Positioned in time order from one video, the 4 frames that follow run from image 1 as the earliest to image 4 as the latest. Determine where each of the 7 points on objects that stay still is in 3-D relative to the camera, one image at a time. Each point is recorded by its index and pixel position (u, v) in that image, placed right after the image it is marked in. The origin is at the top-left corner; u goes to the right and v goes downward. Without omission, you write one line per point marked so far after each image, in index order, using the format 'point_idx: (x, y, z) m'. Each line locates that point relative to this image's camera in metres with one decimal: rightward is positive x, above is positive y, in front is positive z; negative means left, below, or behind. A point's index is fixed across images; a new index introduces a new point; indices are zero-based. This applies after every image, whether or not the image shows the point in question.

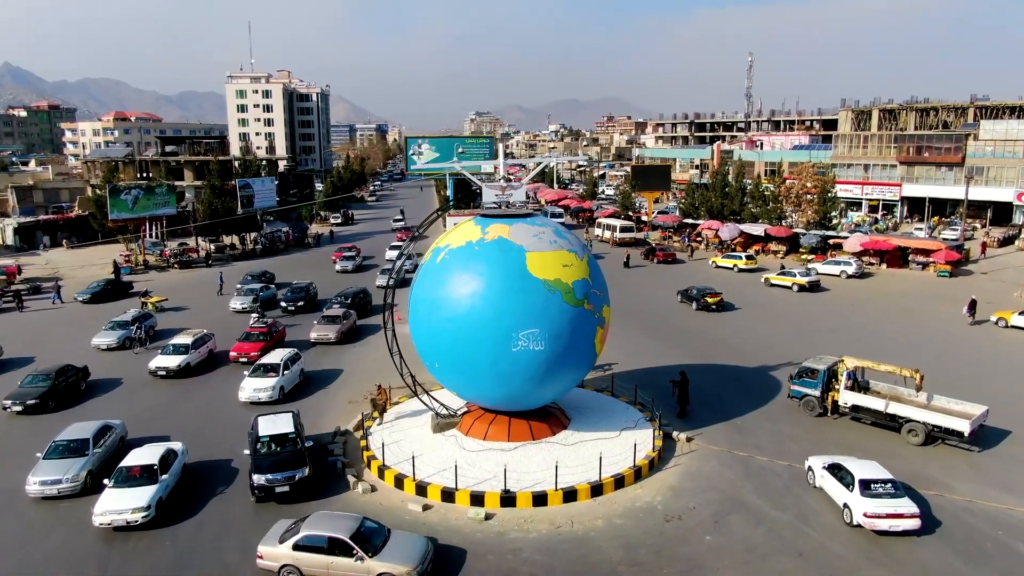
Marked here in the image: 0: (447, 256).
0: (-1.5, +0.7, +16.0) m
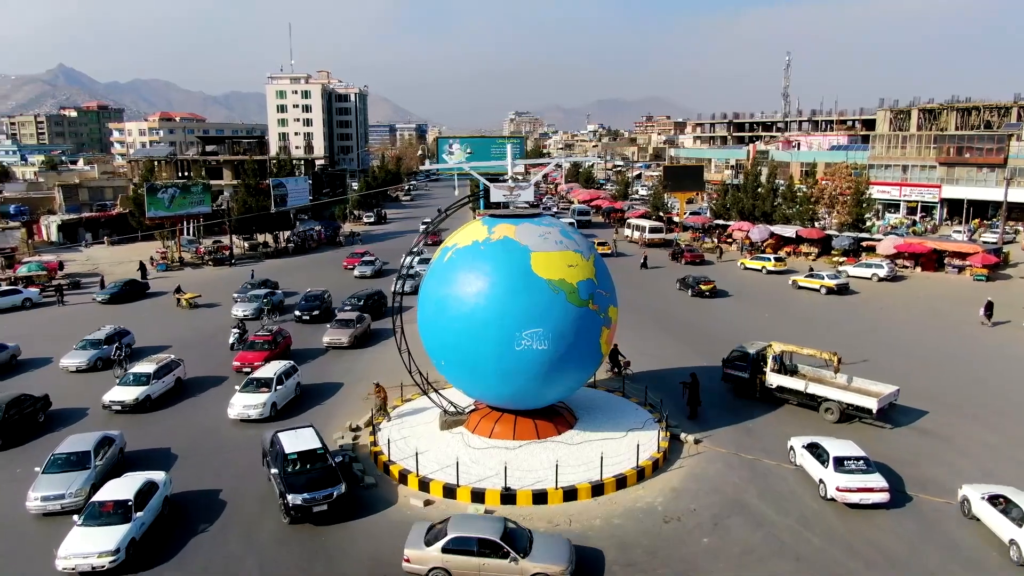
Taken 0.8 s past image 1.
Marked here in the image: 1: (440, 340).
0: (-1.4, +0.8, +16.1) m
1: (-1.6, -1.2, +15.8) m
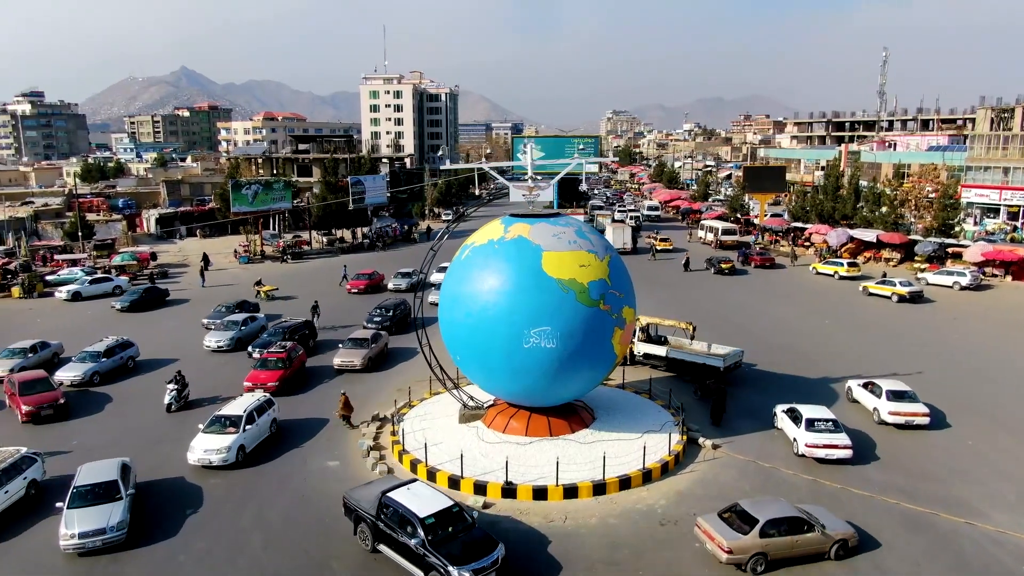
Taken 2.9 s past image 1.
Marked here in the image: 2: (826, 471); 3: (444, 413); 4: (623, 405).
0: (-1.0, +0.8, +16.5) m
1: (-1.3, -1.1, +16.2) m
2: (+7.0, -4.1, +15.7) m
3: (-1.8, -3.3, +18.5) m
4: (+3.1, -3.2, +19.0) m
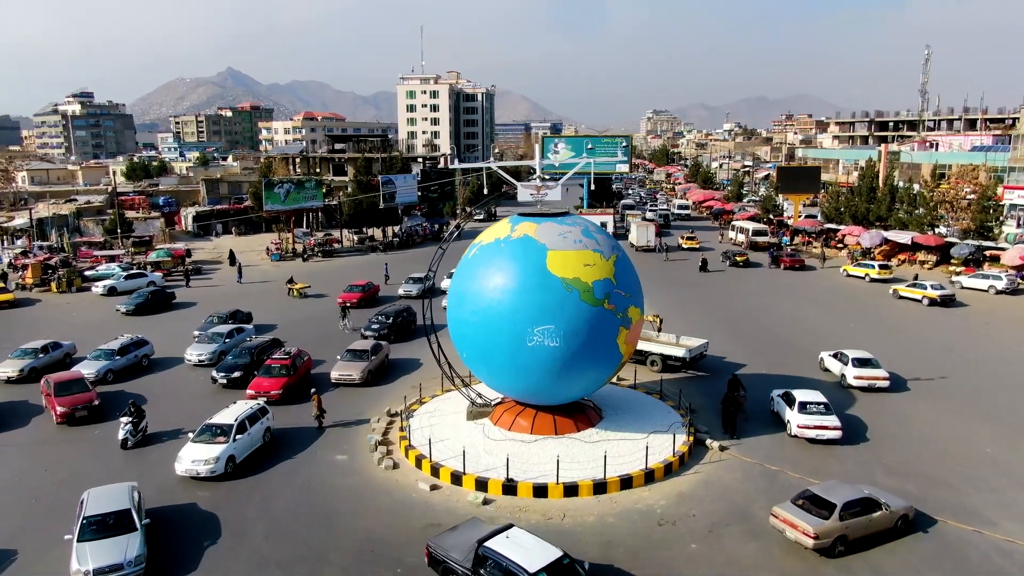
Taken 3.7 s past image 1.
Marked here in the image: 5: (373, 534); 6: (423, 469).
0: (-0.8, +0.9, +16.6) m
1: (-1.2, -1.1, +16.3) m
2: (+7.1, -4.2, +15.5) m
3: (-1.6, -3.3, +18.6) m
4: (+3.3, -3.2, +19.0) m
5: (-2.6, -4.6, +12.8) m
6: (-2.0, -4.0, +15.4) m
